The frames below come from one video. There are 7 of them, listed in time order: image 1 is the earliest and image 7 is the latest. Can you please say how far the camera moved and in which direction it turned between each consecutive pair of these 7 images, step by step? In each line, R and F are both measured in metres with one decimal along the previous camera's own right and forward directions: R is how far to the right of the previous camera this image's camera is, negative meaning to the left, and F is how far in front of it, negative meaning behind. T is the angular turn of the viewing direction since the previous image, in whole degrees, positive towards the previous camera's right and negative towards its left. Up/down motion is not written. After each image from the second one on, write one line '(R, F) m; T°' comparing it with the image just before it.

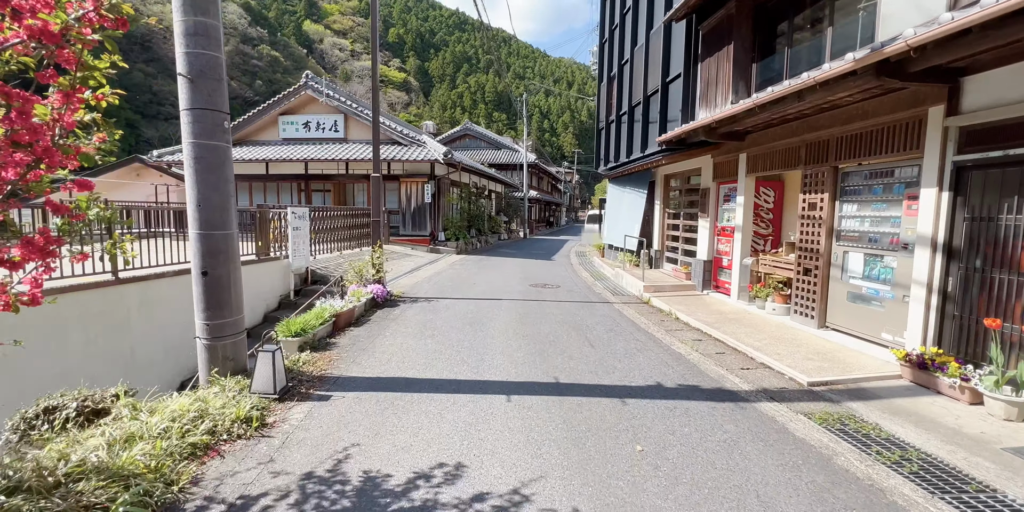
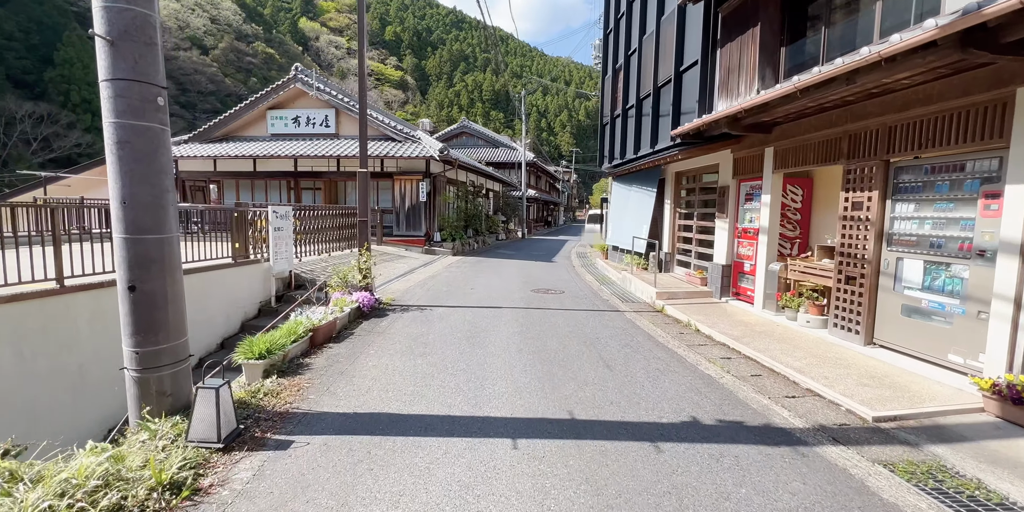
(-0.1, +0.7) m; 0°
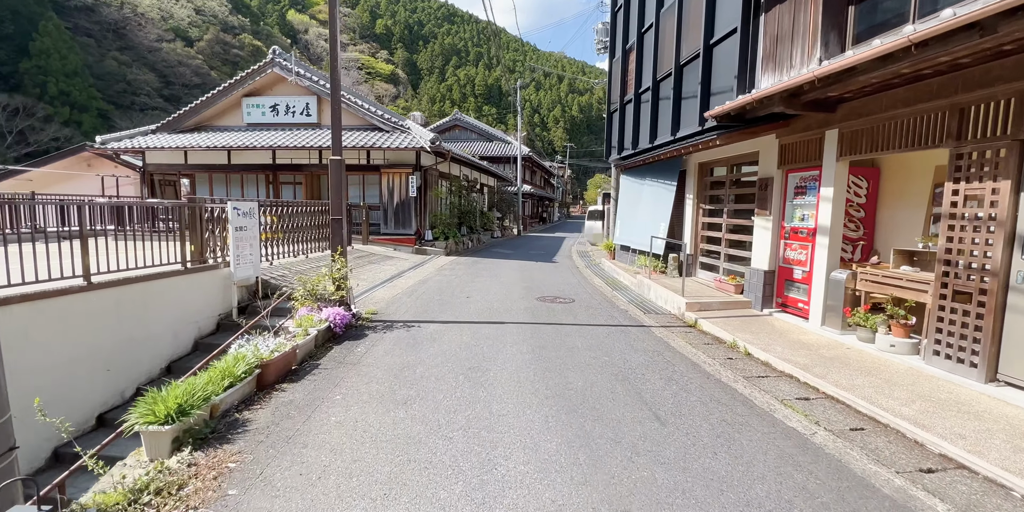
(-0.2, +1.2) m; +1°
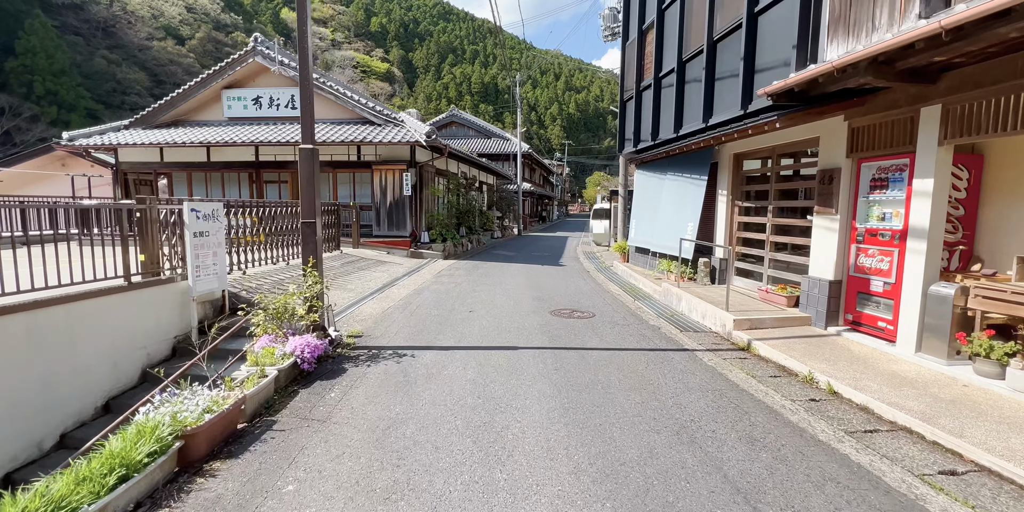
(-0.2, +1.1) m; 0°
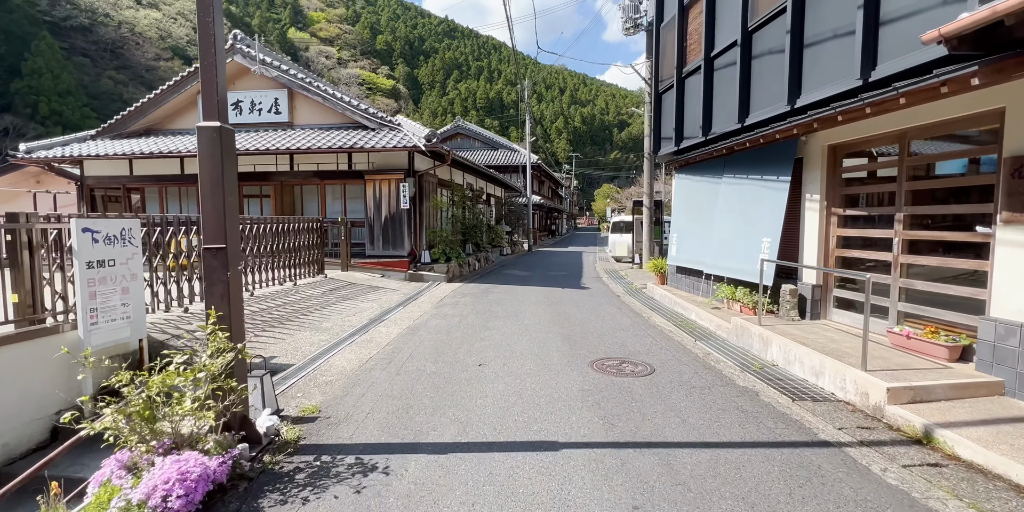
(-0.2, +1.9) m; -1°
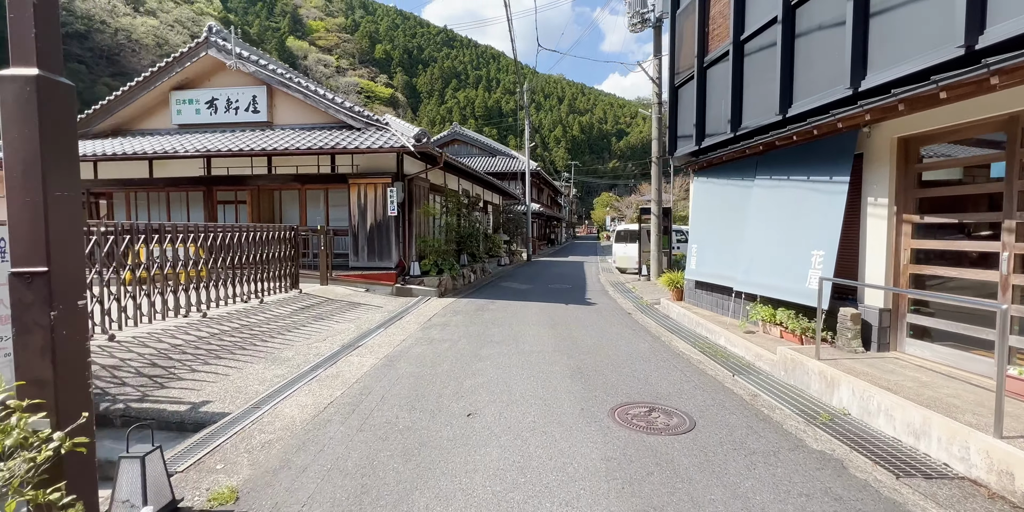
(0.0, +1.1) m; 0°
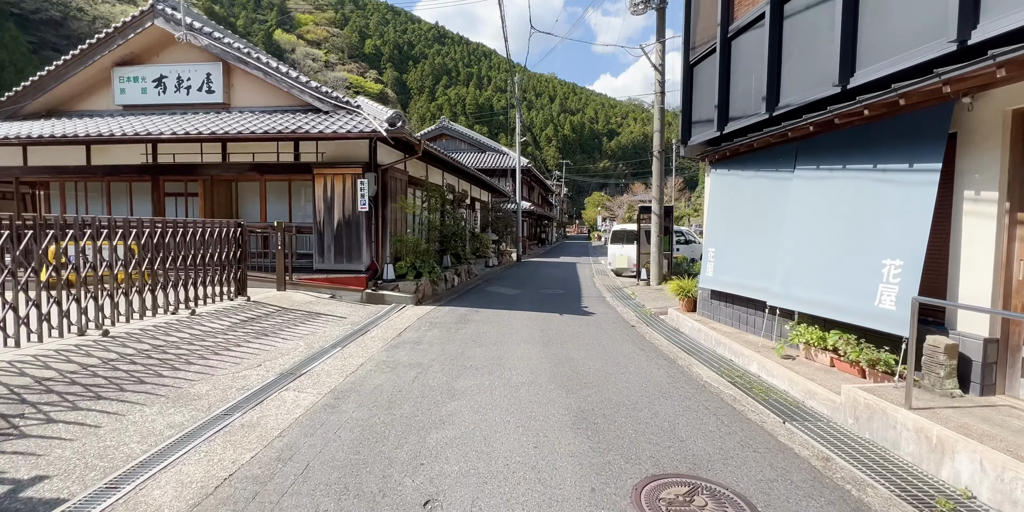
(+0.1, +1.3) m; +1°
